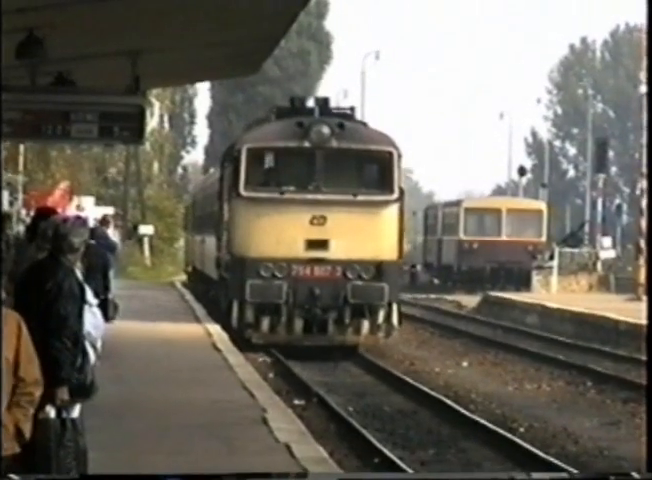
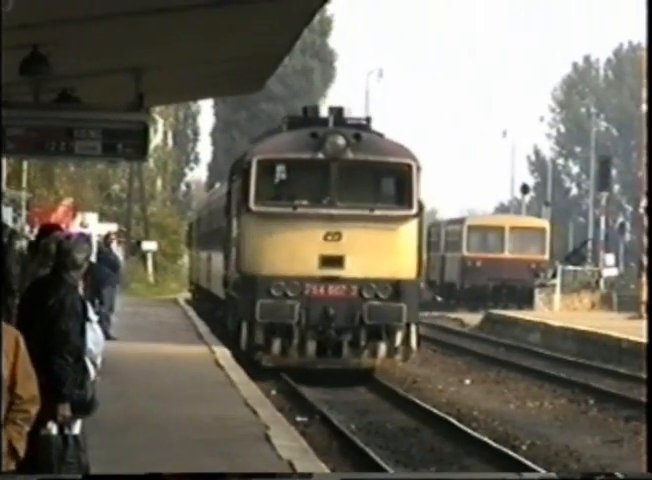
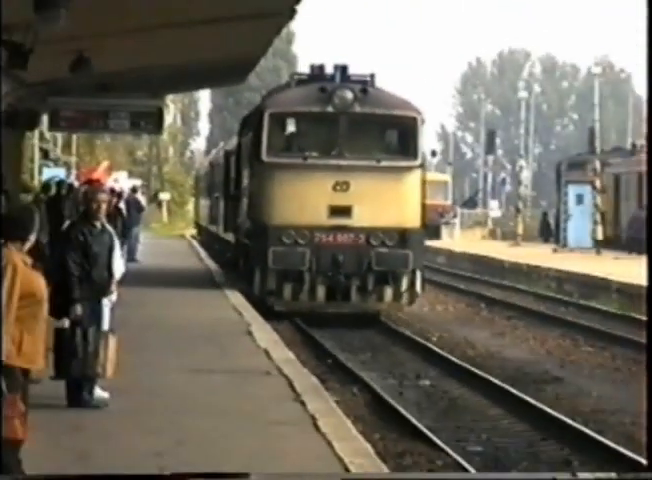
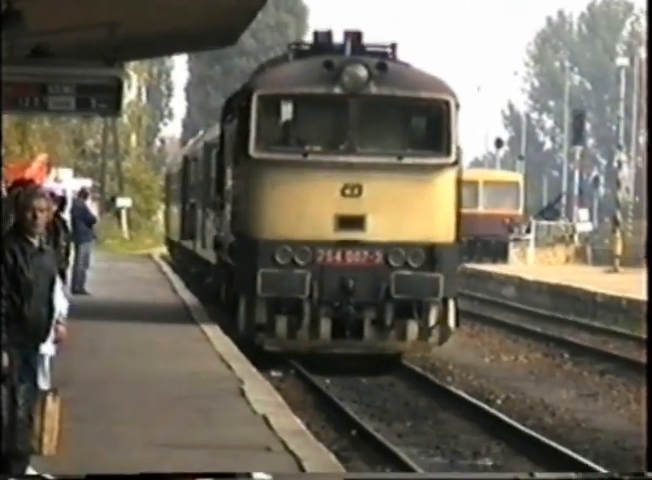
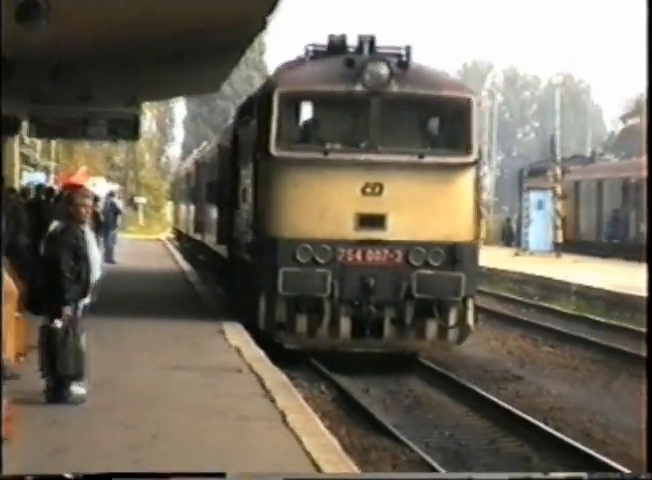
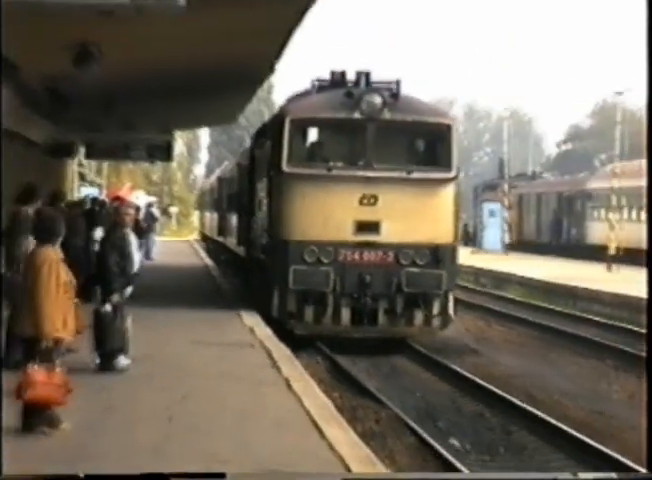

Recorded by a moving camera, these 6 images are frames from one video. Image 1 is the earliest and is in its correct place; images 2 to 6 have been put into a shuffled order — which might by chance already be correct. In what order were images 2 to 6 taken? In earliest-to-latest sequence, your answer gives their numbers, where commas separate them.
2, 4, 3, 5, 6
